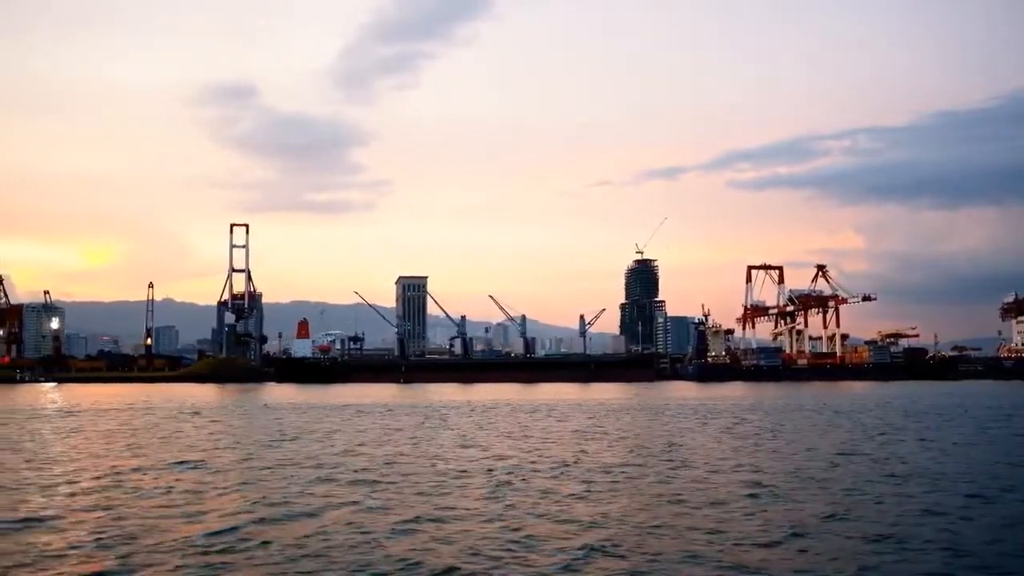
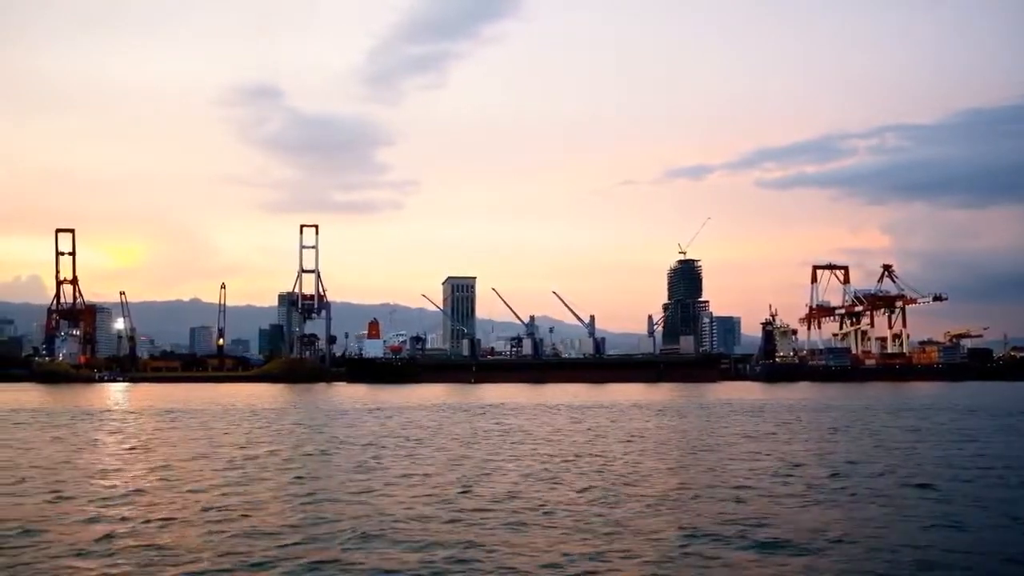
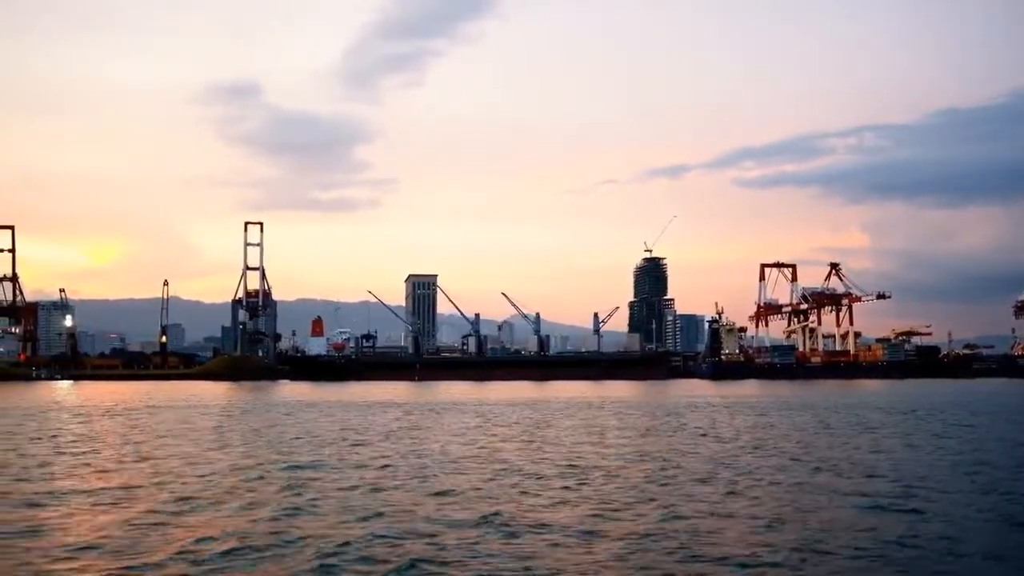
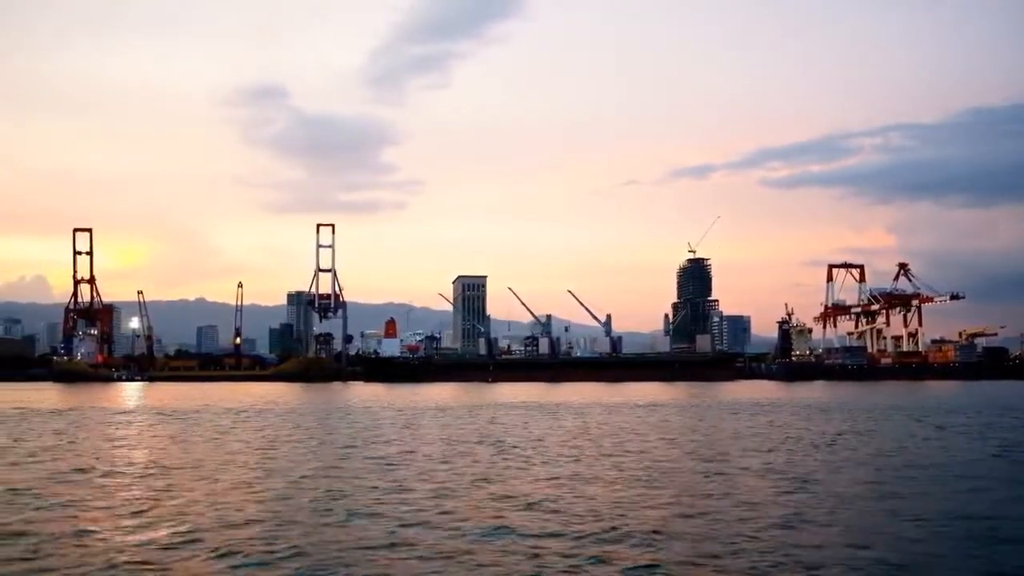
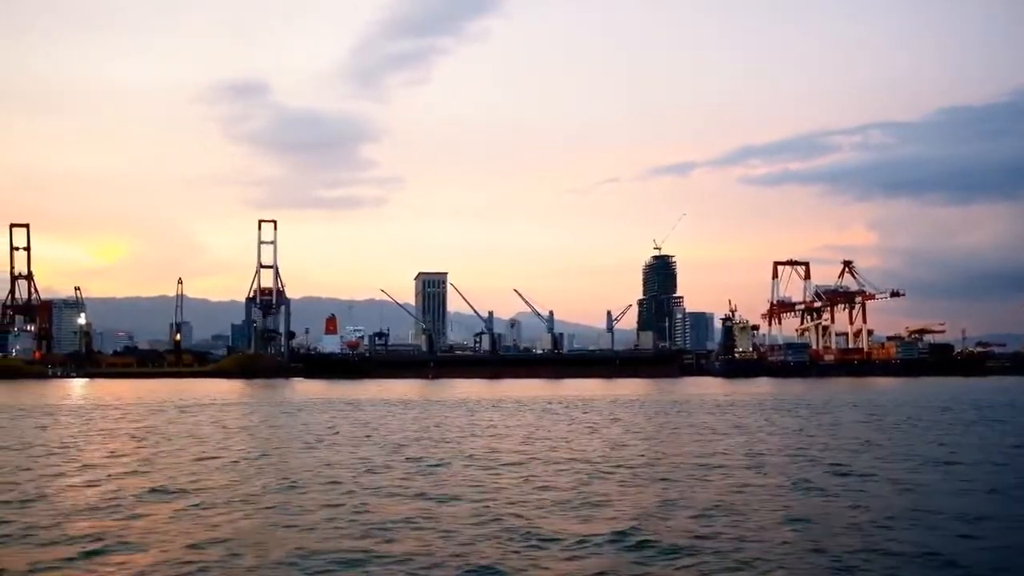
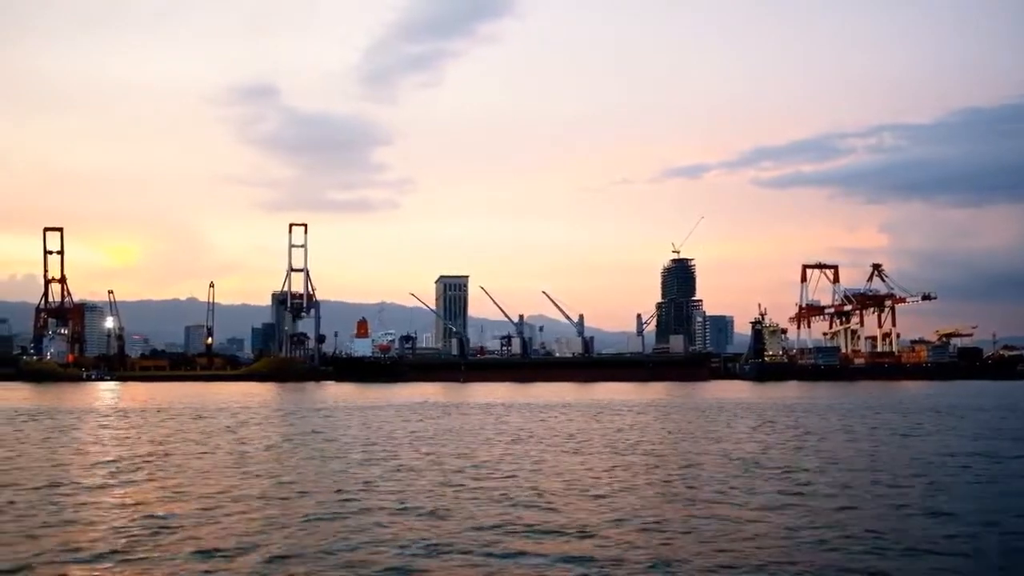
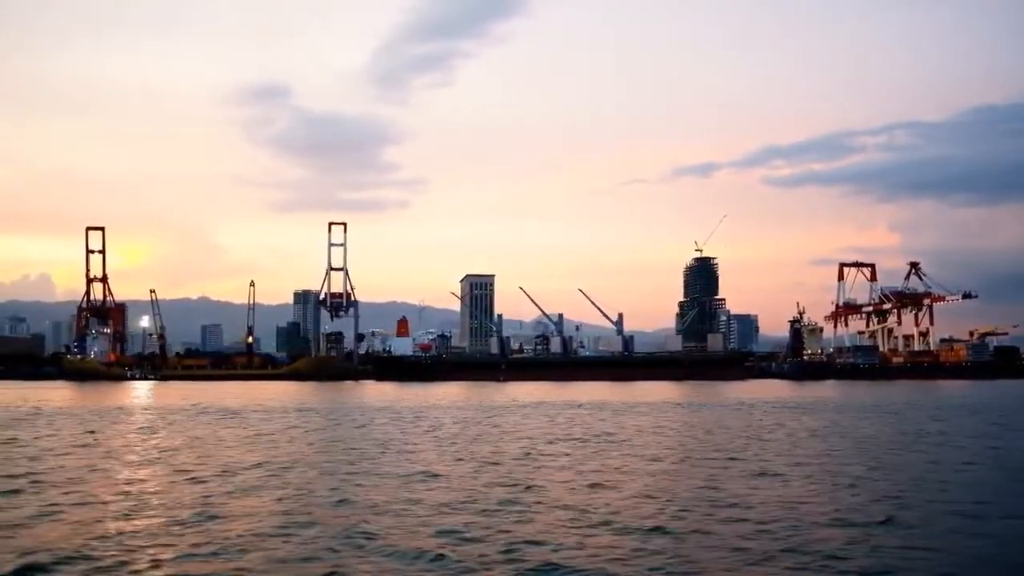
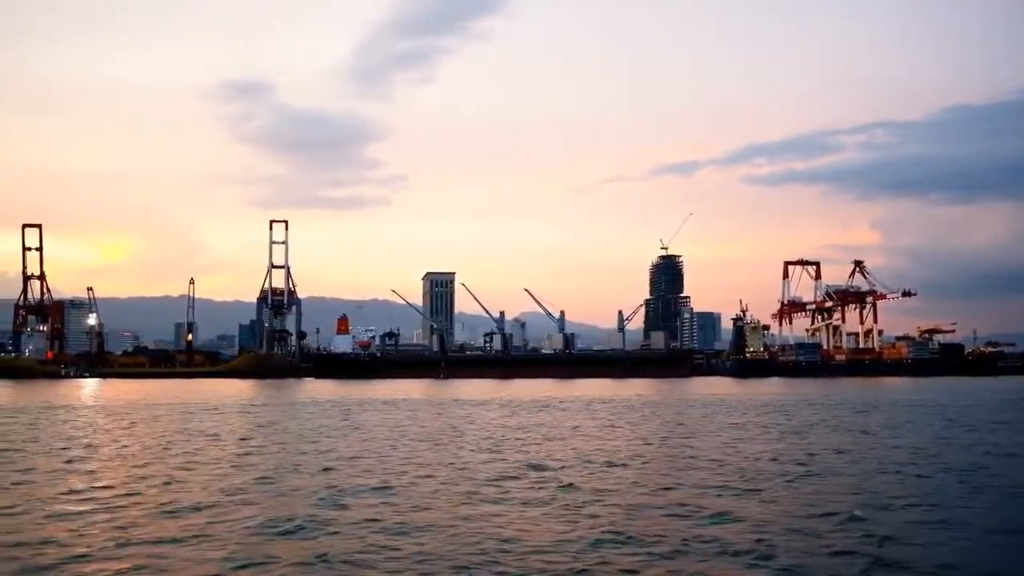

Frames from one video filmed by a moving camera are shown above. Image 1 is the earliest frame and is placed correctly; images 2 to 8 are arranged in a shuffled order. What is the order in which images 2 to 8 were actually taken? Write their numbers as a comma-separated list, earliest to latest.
3, 5, 8, 6, 2, 4, 7
